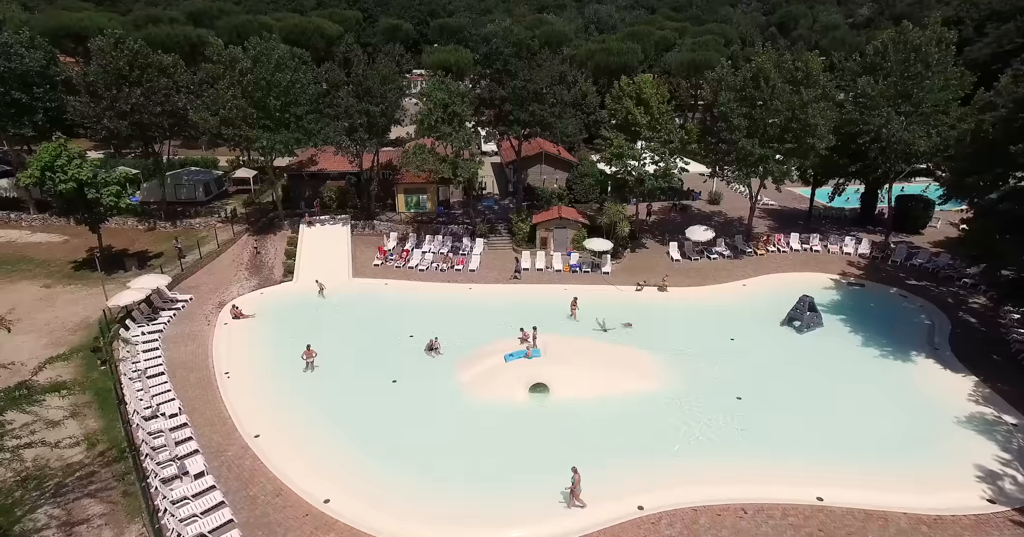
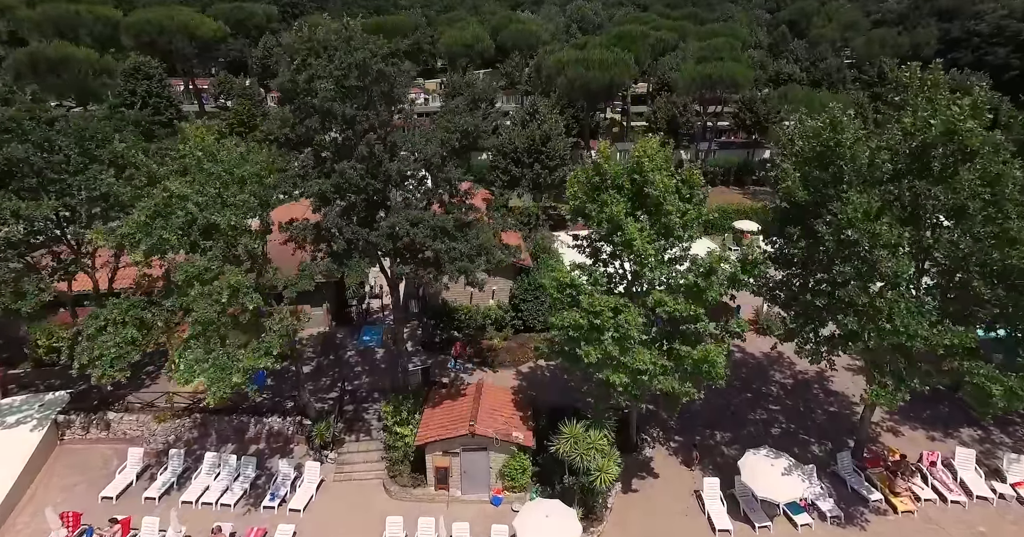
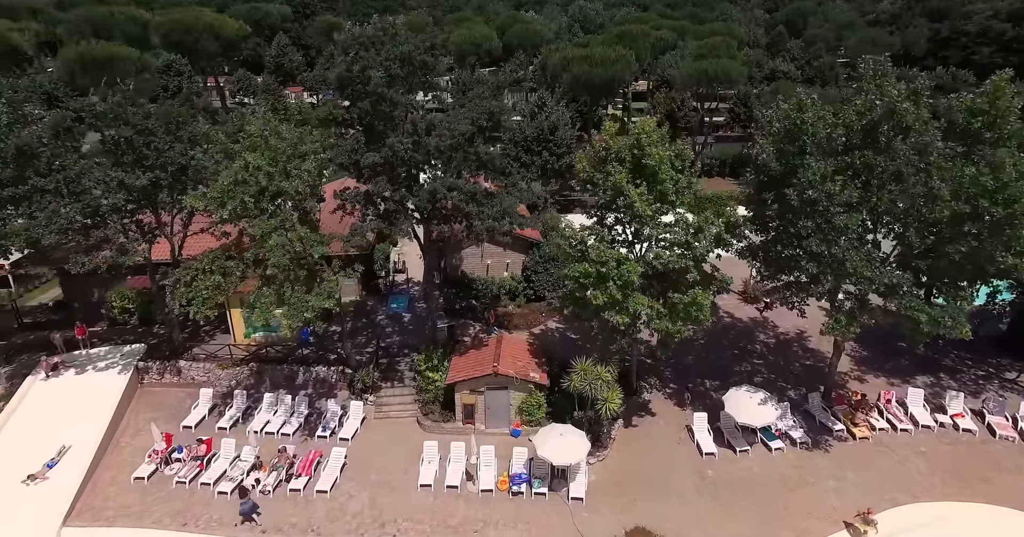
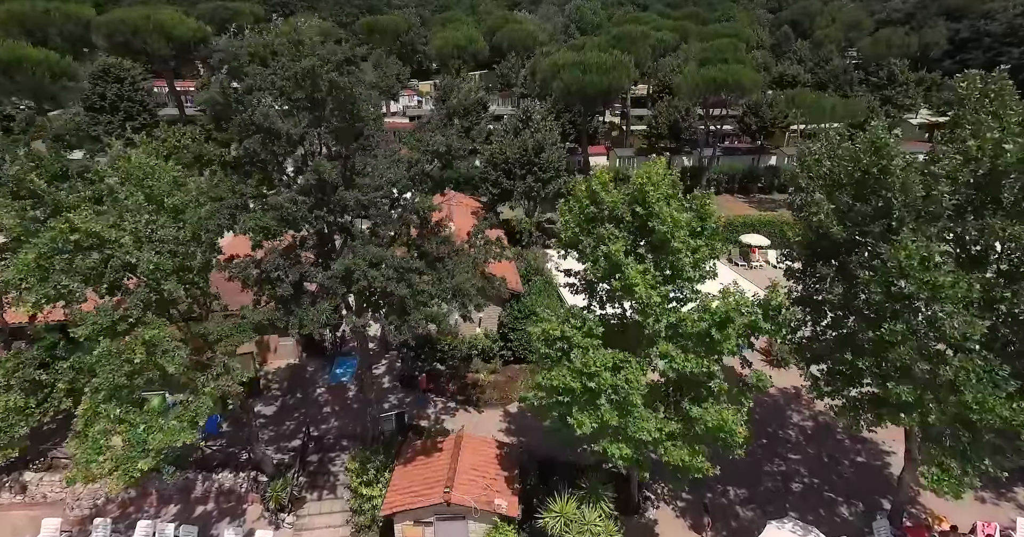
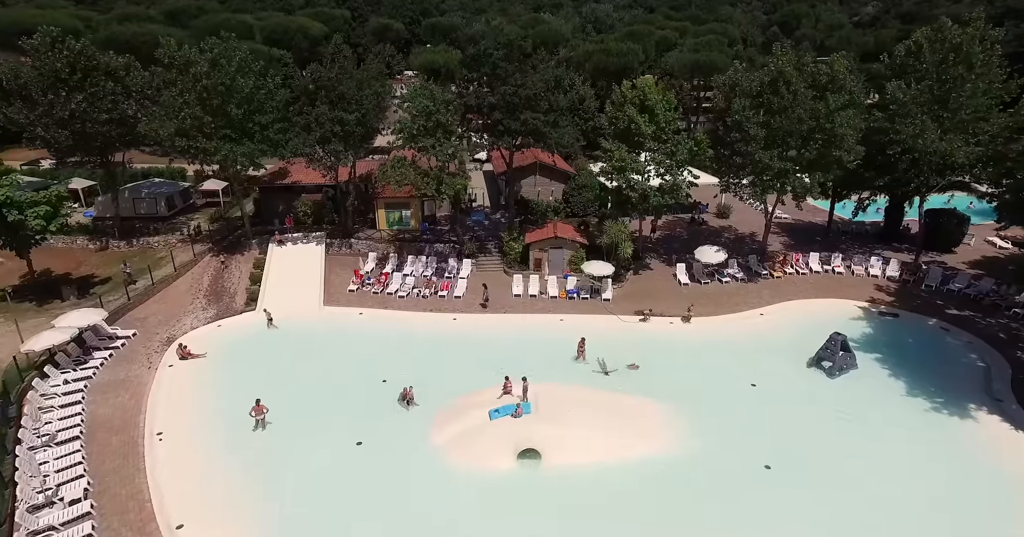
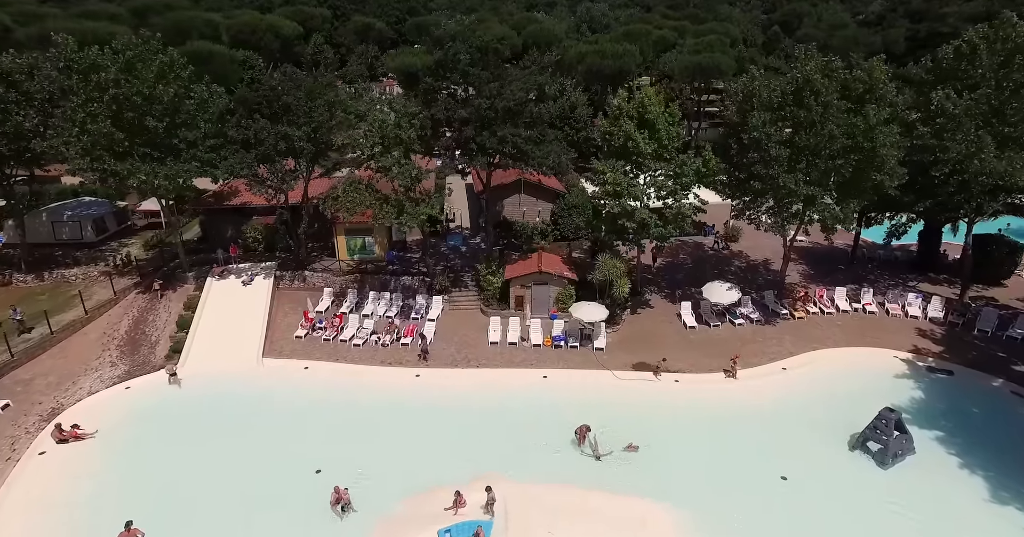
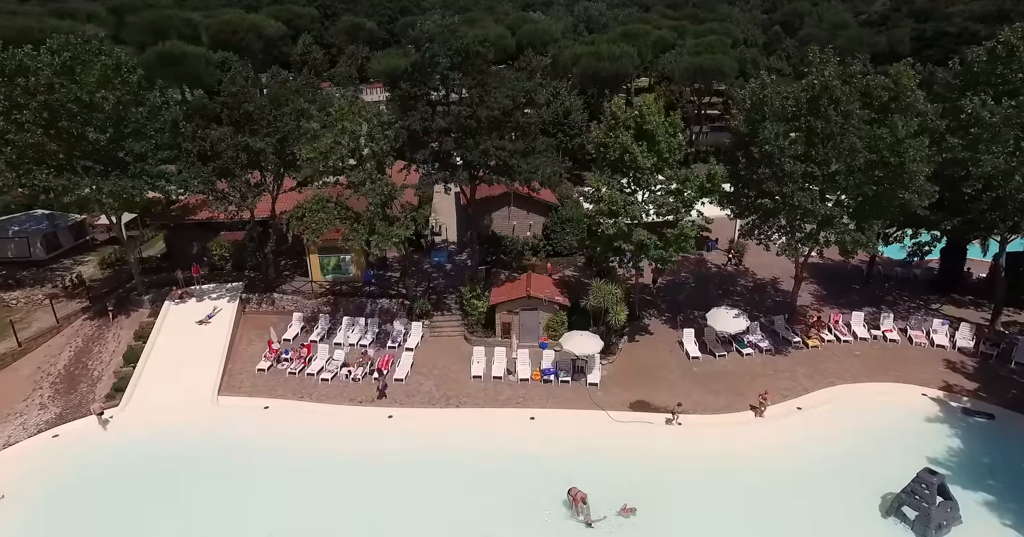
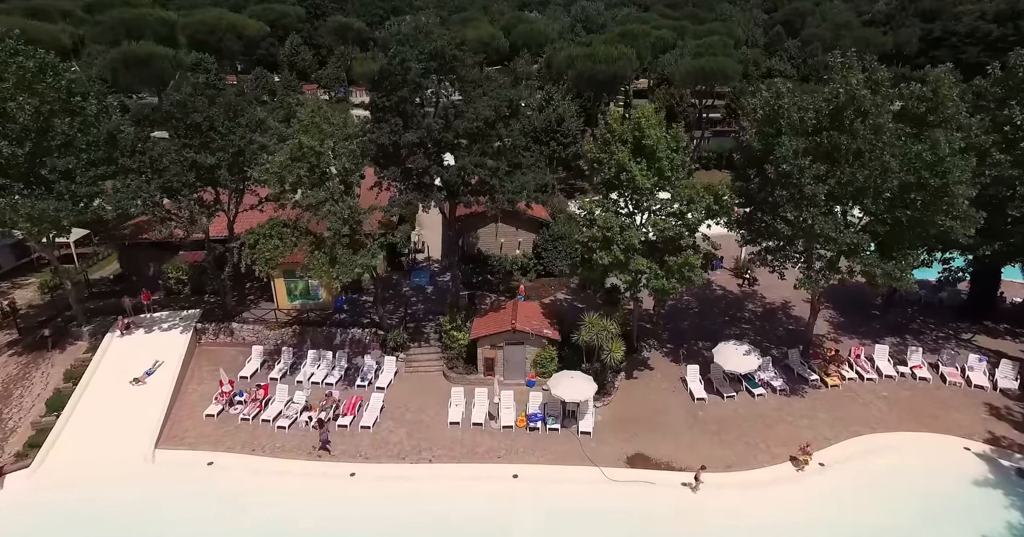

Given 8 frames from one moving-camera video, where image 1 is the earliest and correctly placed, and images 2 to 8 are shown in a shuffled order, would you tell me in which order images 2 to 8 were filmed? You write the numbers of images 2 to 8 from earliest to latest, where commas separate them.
5, 6, 7, 8, 3, 2, 4
